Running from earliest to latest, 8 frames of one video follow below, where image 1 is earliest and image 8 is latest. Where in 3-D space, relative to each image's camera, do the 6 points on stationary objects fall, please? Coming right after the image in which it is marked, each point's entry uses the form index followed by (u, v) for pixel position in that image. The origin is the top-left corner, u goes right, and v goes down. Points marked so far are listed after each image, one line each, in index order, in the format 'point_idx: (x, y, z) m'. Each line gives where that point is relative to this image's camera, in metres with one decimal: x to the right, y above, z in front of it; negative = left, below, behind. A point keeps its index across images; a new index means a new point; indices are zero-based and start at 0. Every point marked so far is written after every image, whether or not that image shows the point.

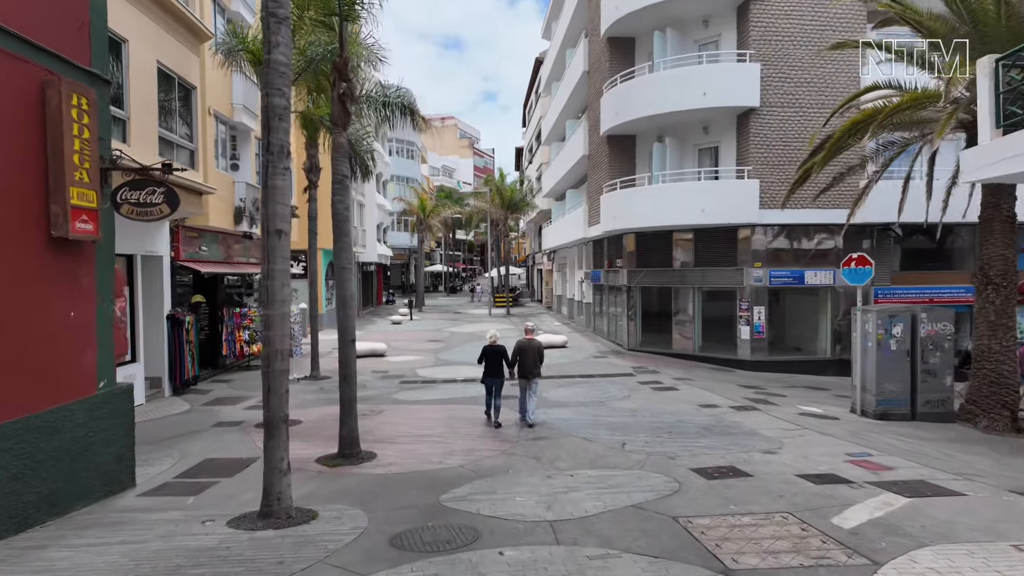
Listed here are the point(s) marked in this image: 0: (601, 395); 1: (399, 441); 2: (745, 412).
0: (+1.9, -2.3, +13.4) m
1: (-1.7, -2.3, +9.5) m
2: (+4.2, -2.2, +11.2) m
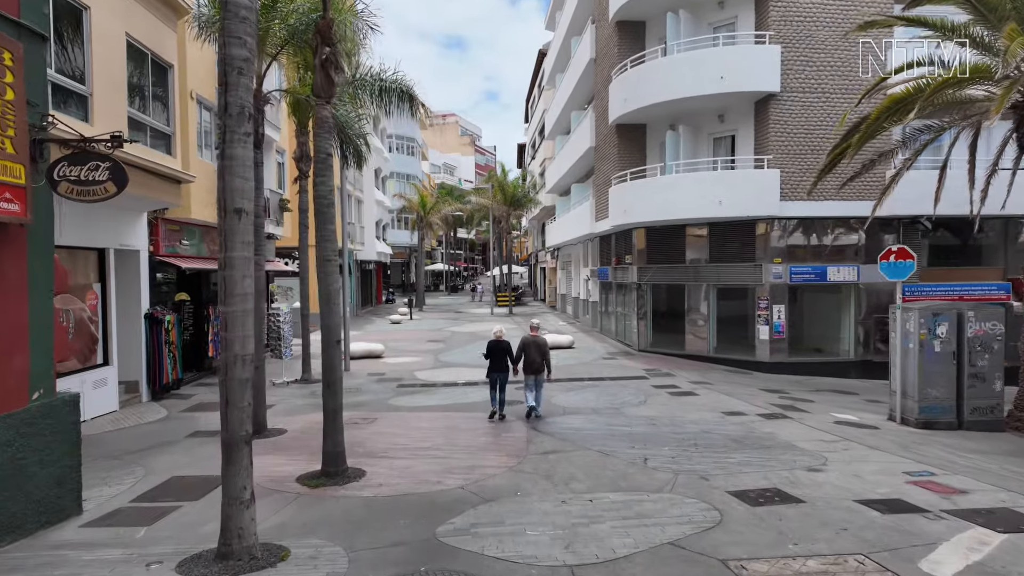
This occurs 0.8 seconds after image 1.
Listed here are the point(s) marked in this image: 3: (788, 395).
0: (+2.0, -2.2, +12.3) m
1: (-1.6, -2.2, +8.4) m
2: (+4.3, -2.2, +10.1) m
3: (+5.9, -2.3, +13.4) m
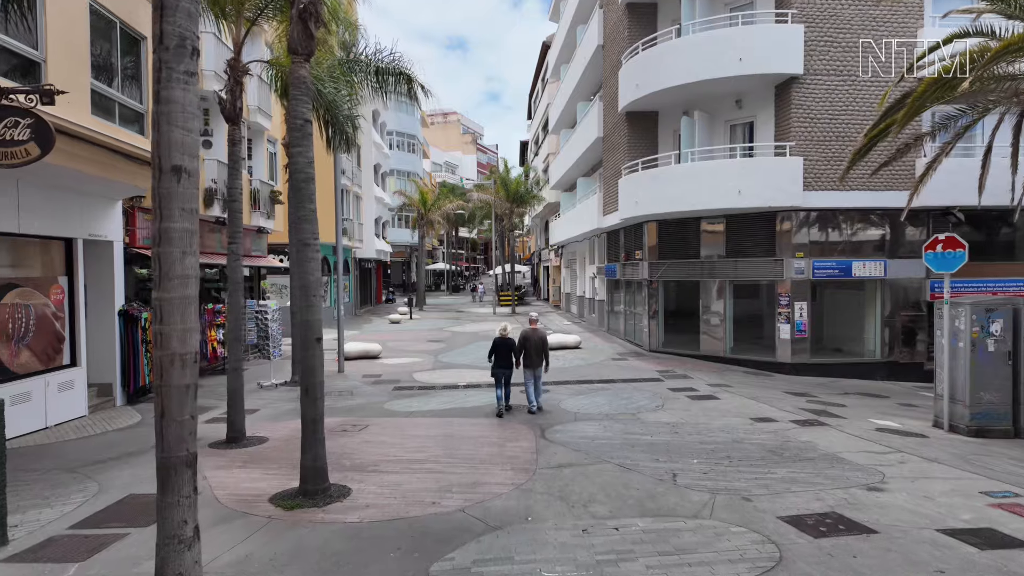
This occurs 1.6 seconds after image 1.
0: (+2.1, -2.1, +11.3) m
1: (-1.5, -2.1, +7.4) m
2: (+4.3, -2.0, +9.1) m
3: (+6.0, -2.2, +12.4) m
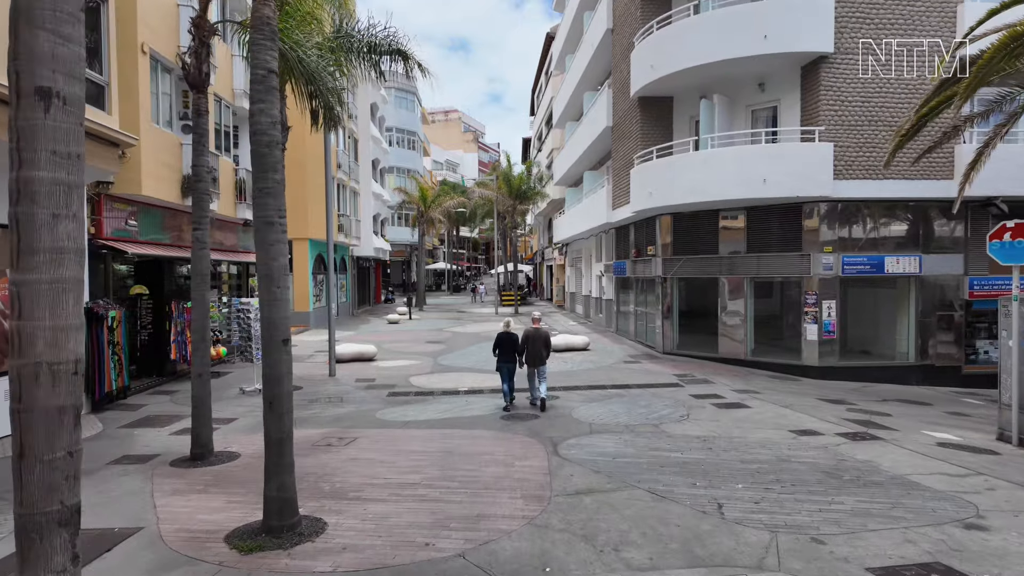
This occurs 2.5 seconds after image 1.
0: (+2.2, -2.0, +10.1) m
1: (-1.4, -2.0, +6.2) m
2: (+4.4, -2.0, +7.9) m
3: (+6.1, -2.1, +11.2) m
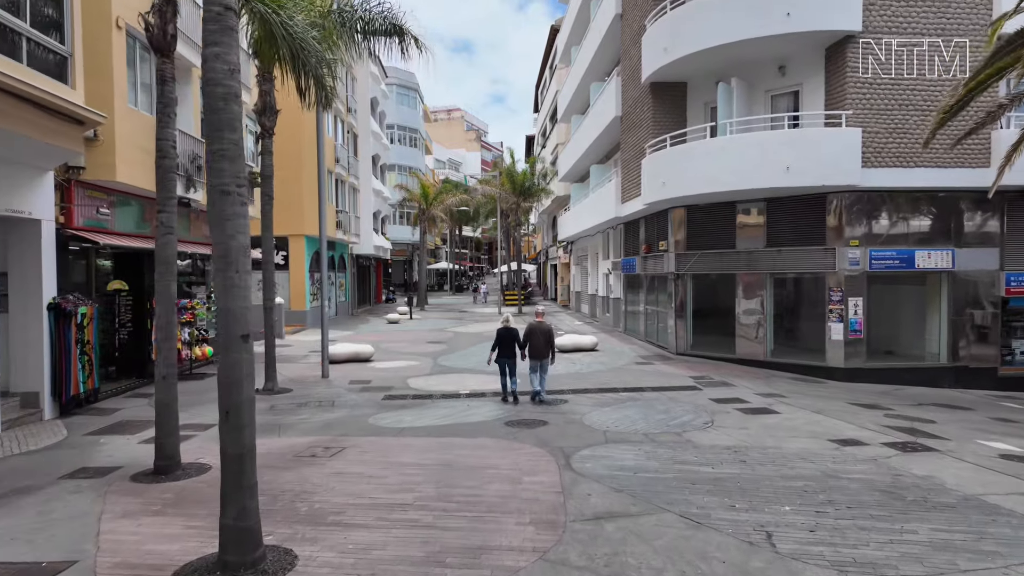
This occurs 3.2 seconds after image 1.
0: (+2.3, -1.9, +9.2) m
1: (-1.4, -1.9, +5.3) m
2: (+4.5, -1.9, +6.9) m
3: (+6.2, -2.0, +10.2) m
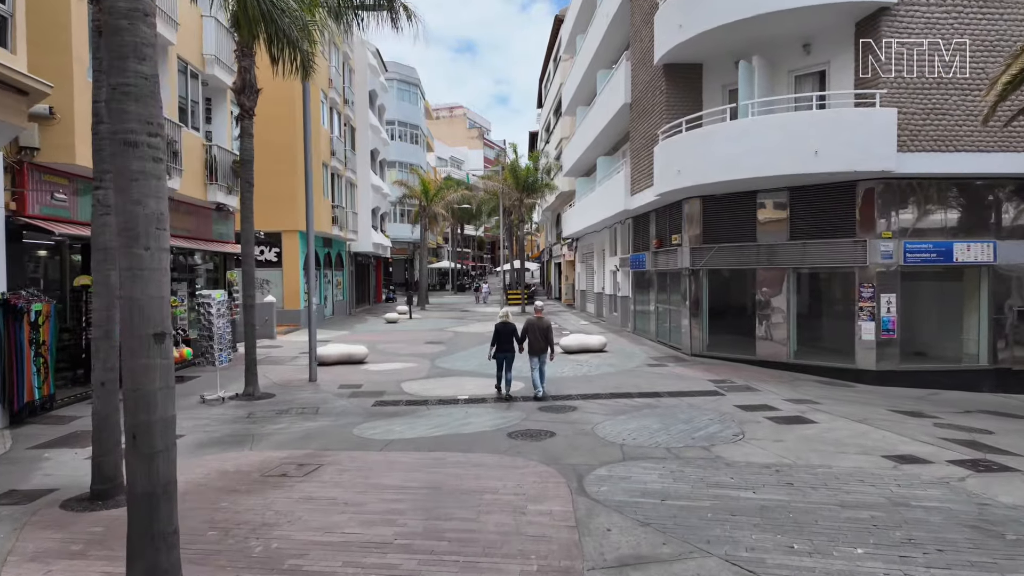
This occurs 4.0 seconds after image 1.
0: (+2.3, -1.8, +8.1) m
1: (-1.3, -1.8, +4.2) m
2: (+4.5, -1.8, +5.8) m
3: (+6.2, -1.9, +9.1) m
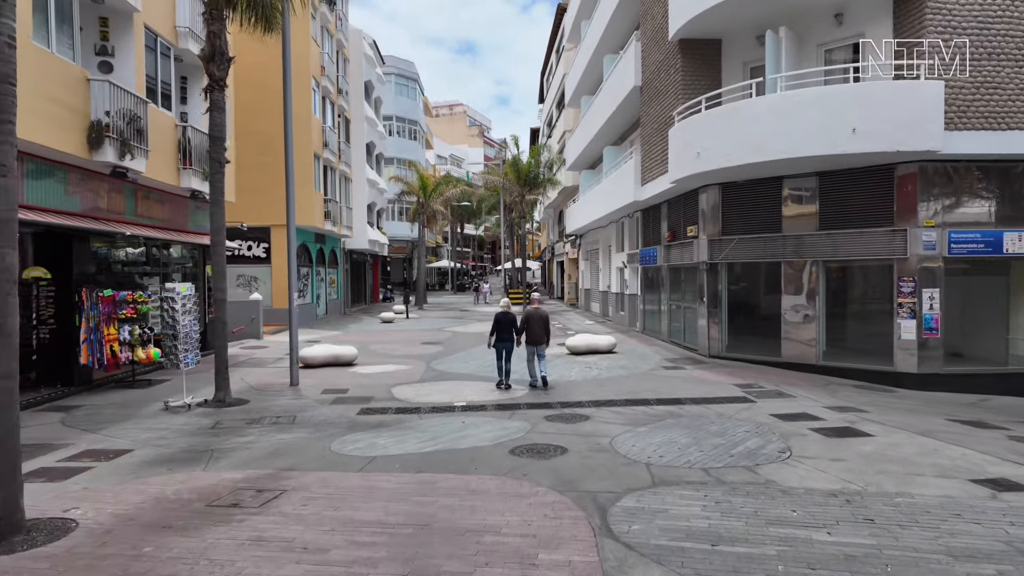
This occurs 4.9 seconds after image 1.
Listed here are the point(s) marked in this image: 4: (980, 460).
0: (+2.4, -1.7, +6.8) m
1: (-1.3, -1.7, +3.0) m
2: (+4.6, -1.7, +4.6) m
3: (+6.3, -1.8, +7.9) m
4: (+4.6, -1.7, +6.1) m
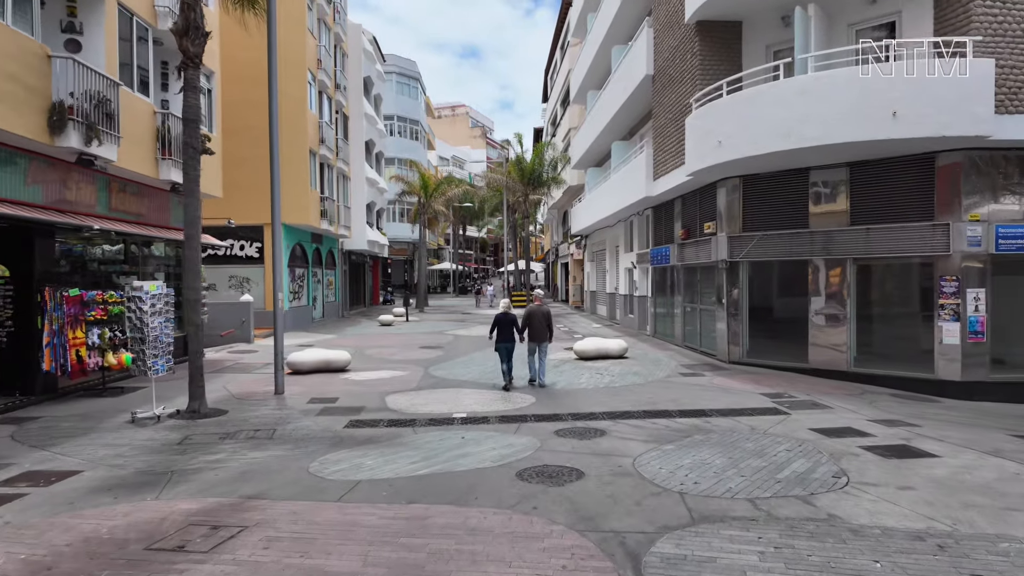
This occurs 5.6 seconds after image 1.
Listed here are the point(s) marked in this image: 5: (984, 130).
0: (+2.4, -1.7, +5.8) m
1: (-1.2, -1.7, +2.0) m
2: (+4.6, -1.6, +3.6) m
3: (+6.3, -1.8, +6.9) m
4: (+4.6, -1.6, +5.1) m
5: (+7.2, +2.4, +9.6) m
